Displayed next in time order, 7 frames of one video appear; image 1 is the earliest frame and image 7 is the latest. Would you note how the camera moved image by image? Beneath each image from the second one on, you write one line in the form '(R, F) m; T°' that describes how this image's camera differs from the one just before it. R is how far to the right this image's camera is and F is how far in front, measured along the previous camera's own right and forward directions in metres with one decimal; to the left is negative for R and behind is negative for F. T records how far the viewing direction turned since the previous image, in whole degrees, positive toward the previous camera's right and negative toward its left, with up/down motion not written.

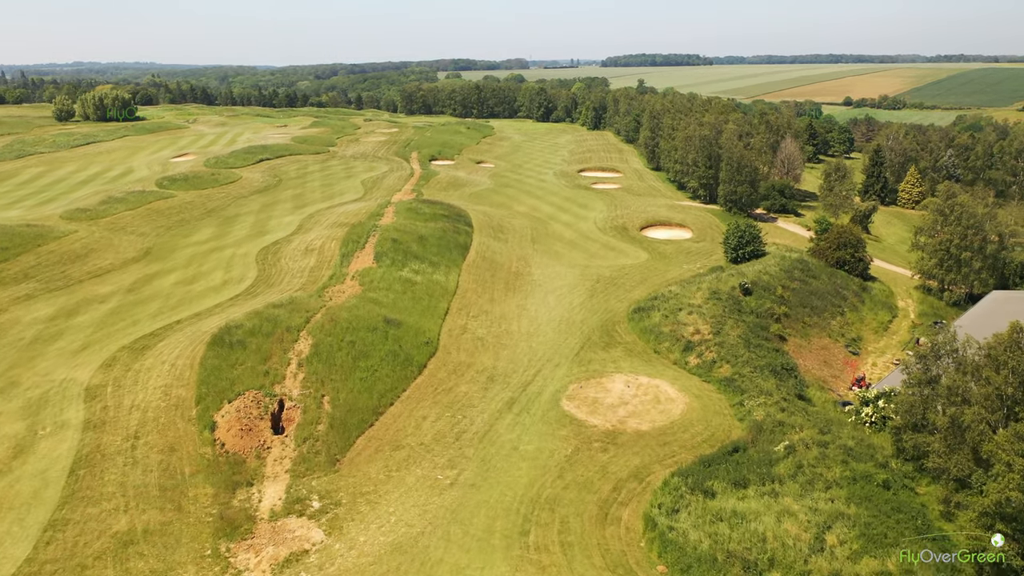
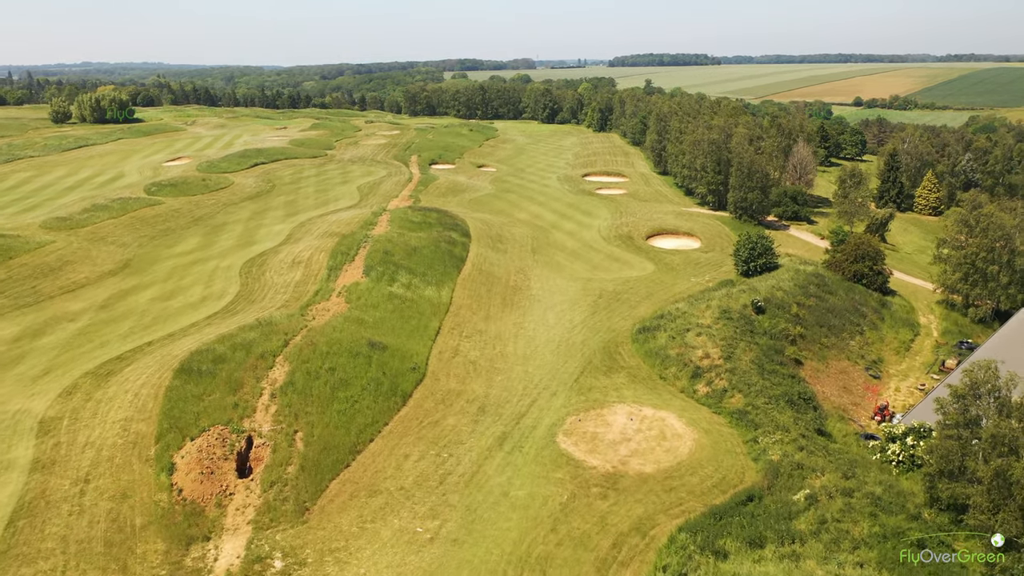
(+0.5, +2.4) m; 0°
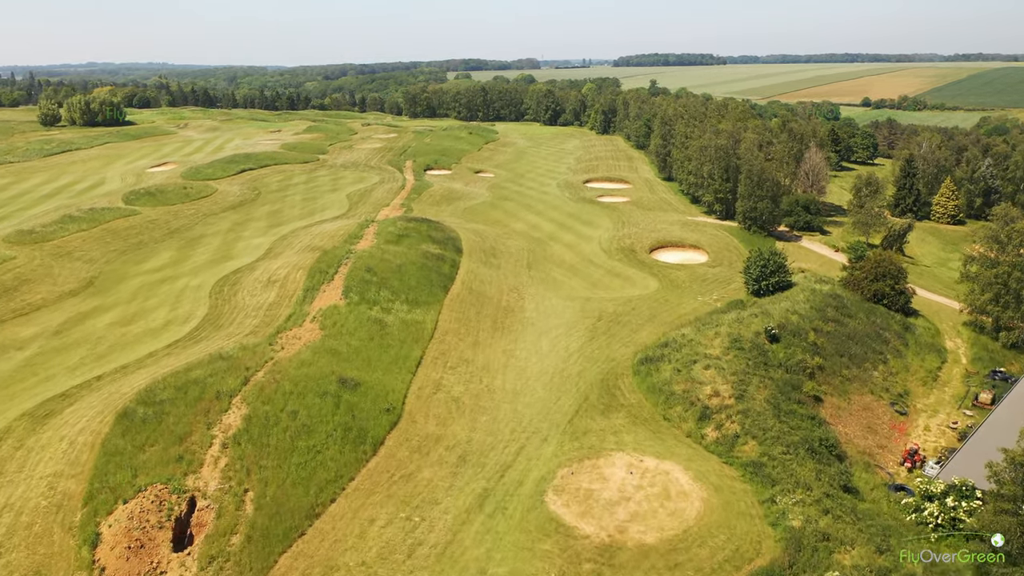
(+0.6, +3.1) m; 0°
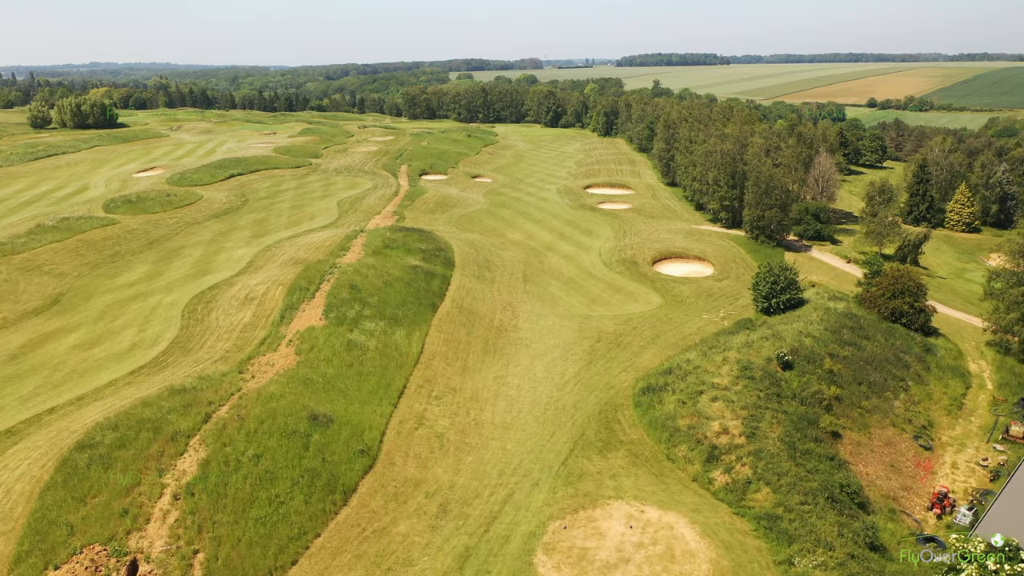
(+0.4, +2.4) m; 0°
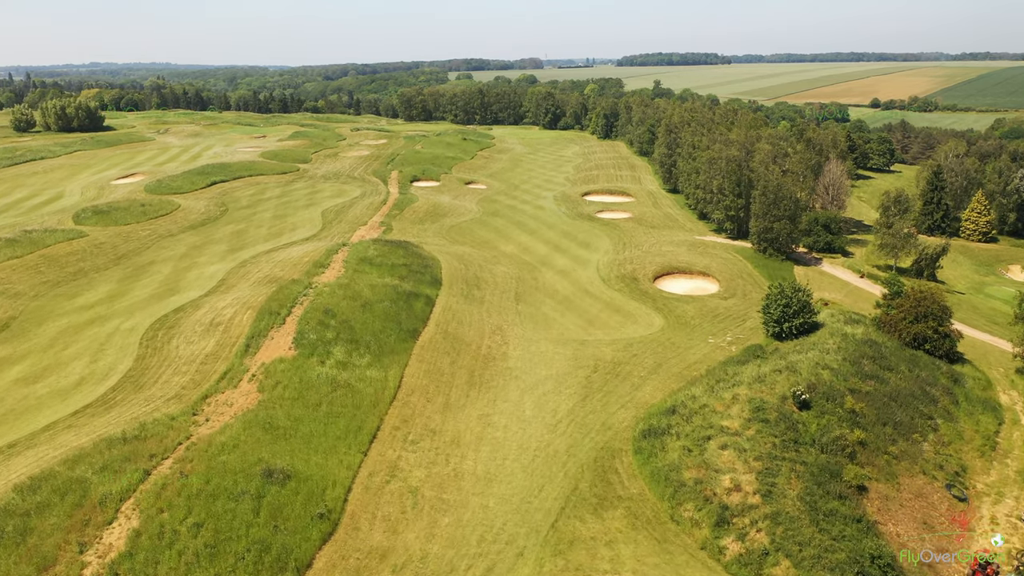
(+0.5, +3.0) m; 0°
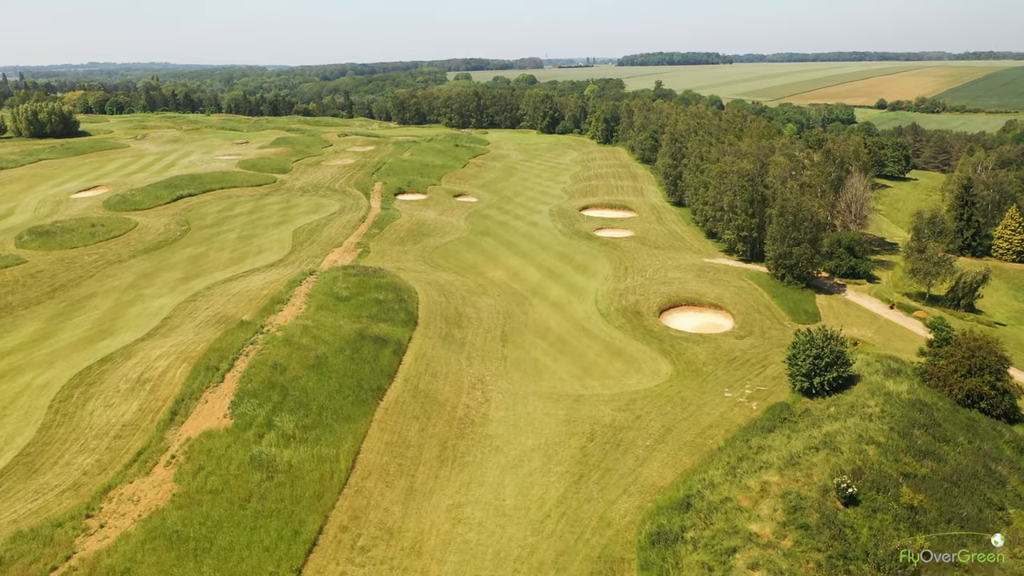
(+0.7, +5.2) m; 0°
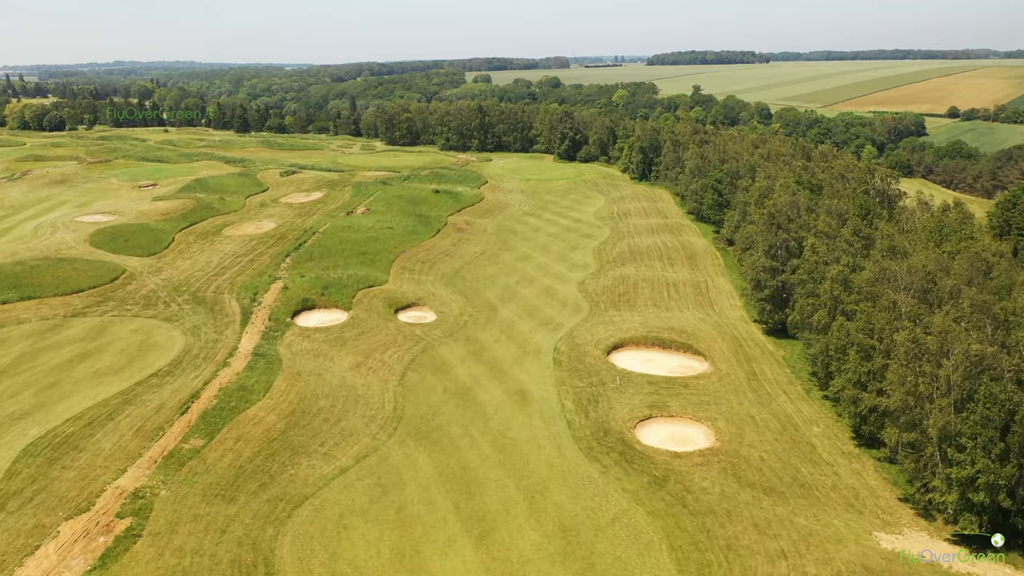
(+2.1, +27.2) m; -2°
